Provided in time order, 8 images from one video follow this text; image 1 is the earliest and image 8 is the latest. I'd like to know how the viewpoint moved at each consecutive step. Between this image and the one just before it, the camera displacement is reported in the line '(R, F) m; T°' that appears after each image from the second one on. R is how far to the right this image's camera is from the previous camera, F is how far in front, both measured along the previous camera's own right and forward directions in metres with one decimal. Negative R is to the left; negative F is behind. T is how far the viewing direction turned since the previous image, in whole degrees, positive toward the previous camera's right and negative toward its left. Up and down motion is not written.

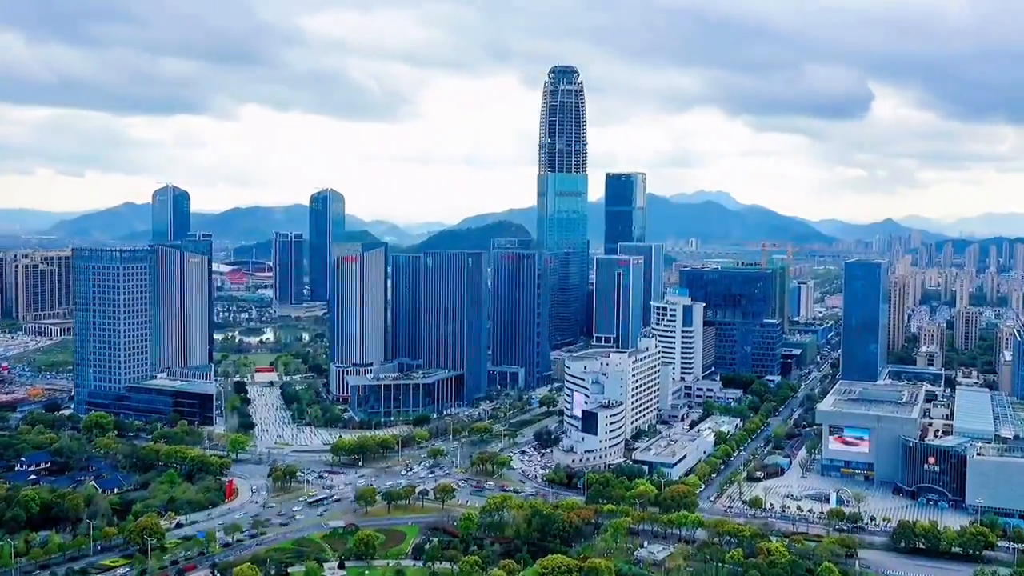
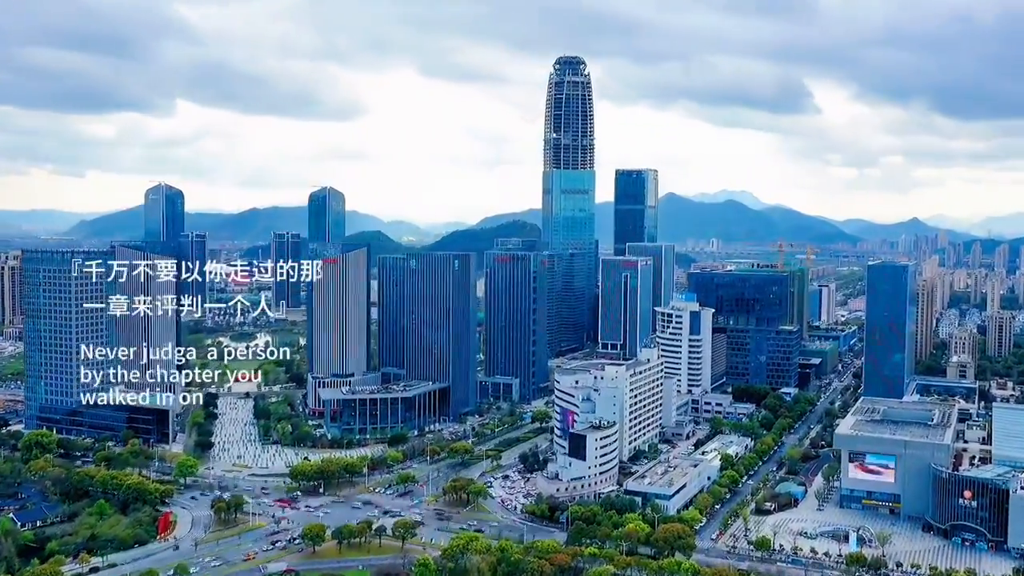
(+1.3, +3.3) m; -1°
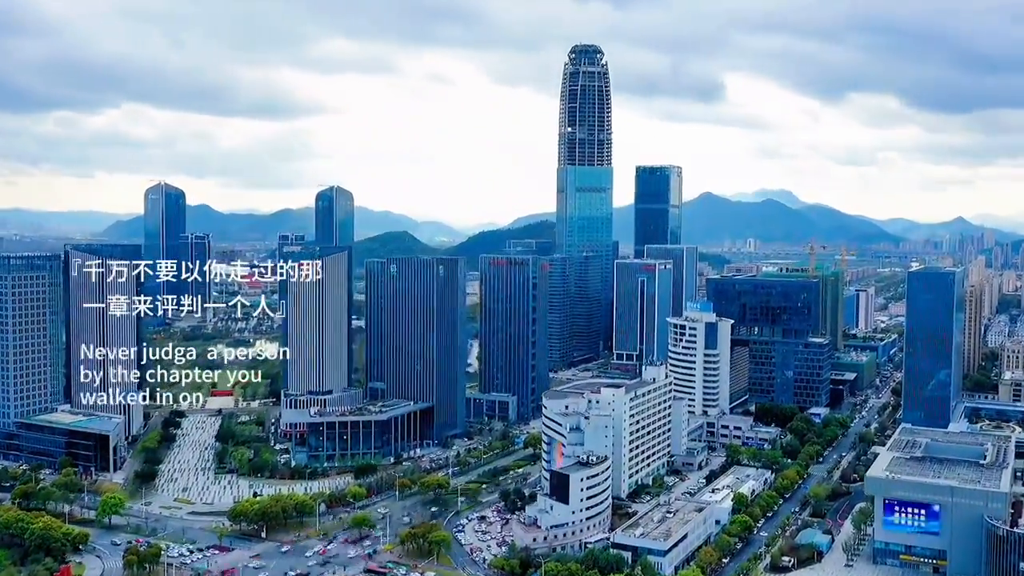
(+1.6, +4.0) m; -2°
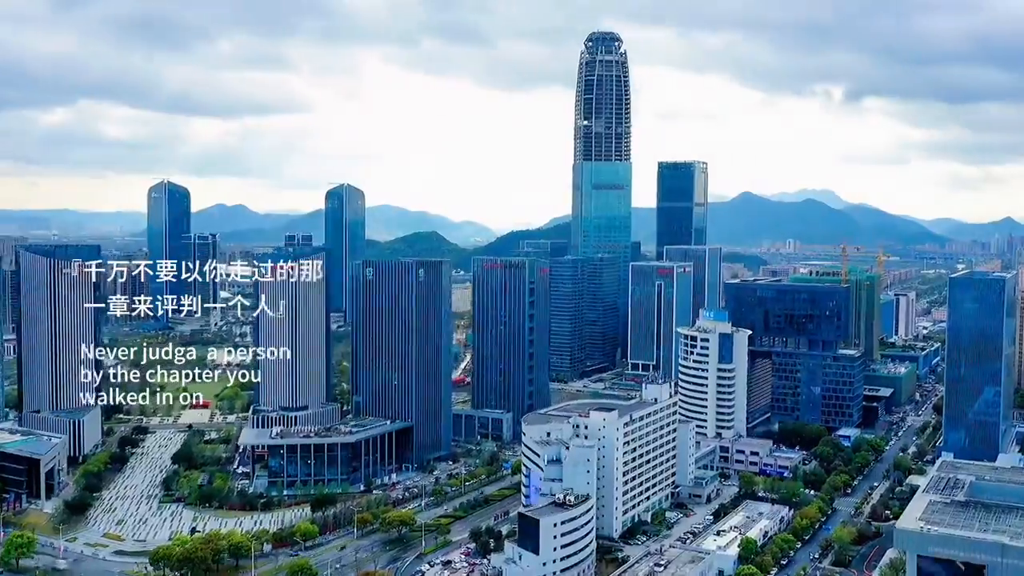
(+1.6, +3.5) m; -2°
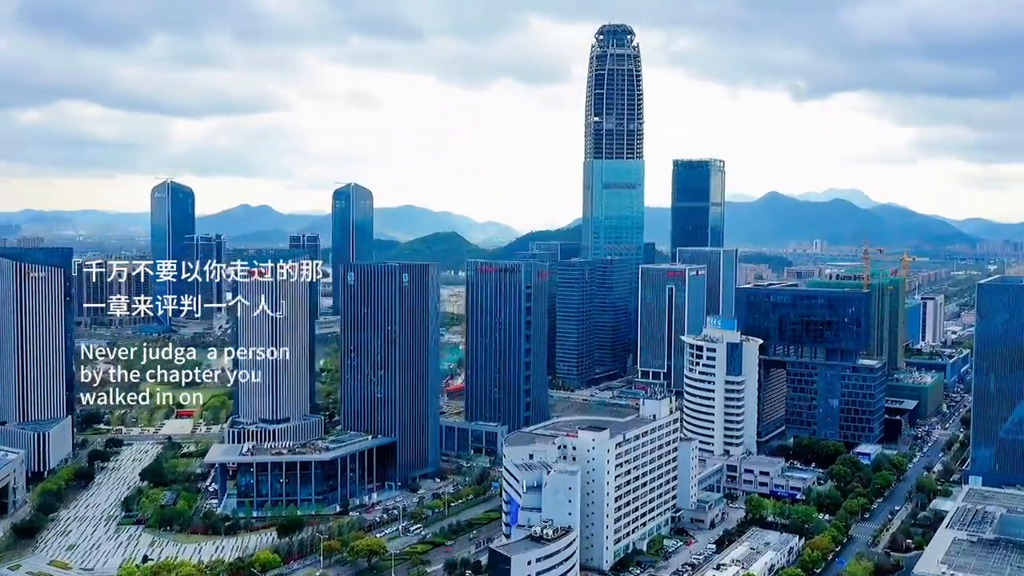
(+1.0, +2.1) m; -2°
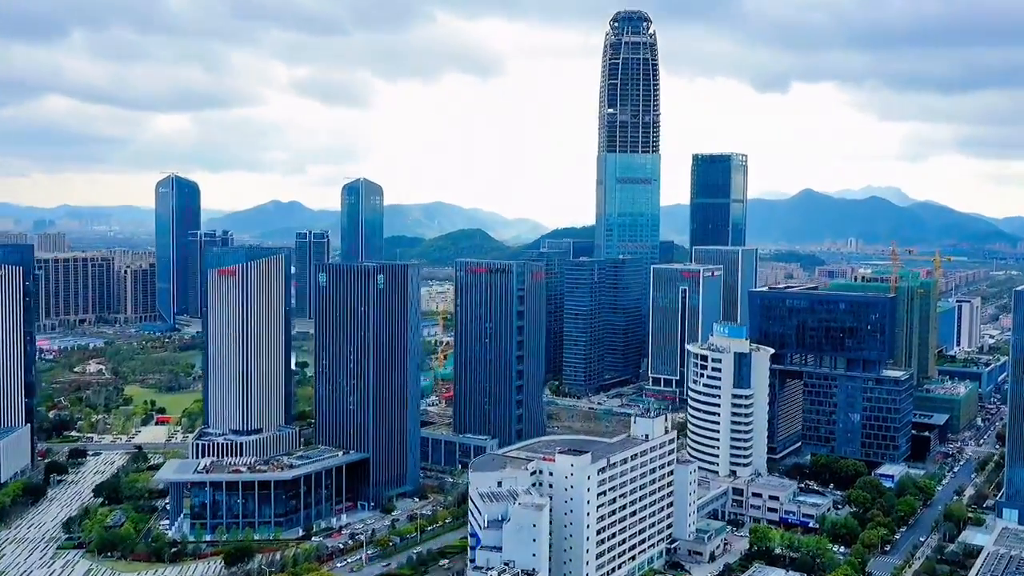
(+1.3, +2.5) m; -2°
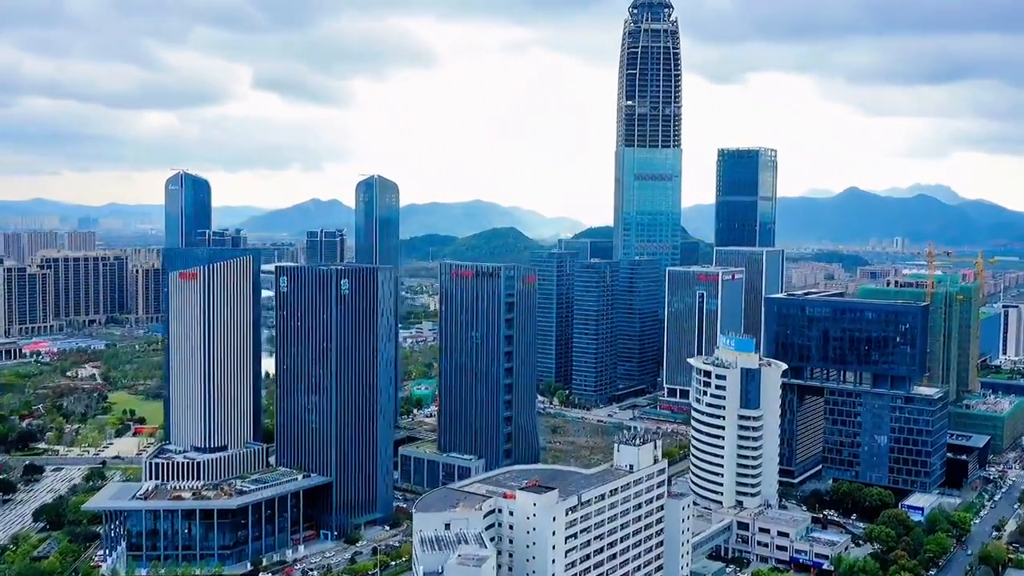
(+1.6, +2.7) m; -3°
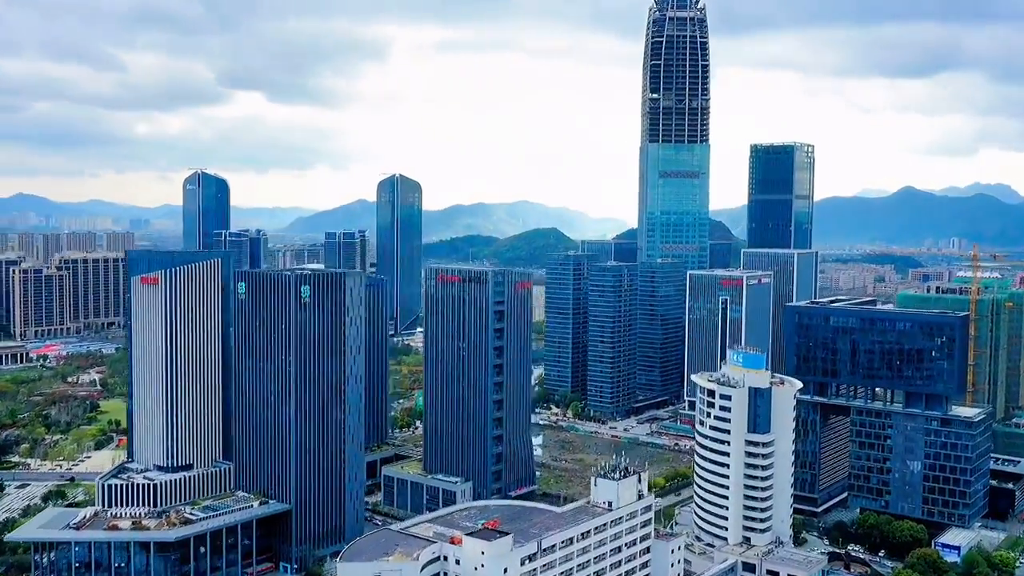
(+1.6, +2.5) m; -3°
